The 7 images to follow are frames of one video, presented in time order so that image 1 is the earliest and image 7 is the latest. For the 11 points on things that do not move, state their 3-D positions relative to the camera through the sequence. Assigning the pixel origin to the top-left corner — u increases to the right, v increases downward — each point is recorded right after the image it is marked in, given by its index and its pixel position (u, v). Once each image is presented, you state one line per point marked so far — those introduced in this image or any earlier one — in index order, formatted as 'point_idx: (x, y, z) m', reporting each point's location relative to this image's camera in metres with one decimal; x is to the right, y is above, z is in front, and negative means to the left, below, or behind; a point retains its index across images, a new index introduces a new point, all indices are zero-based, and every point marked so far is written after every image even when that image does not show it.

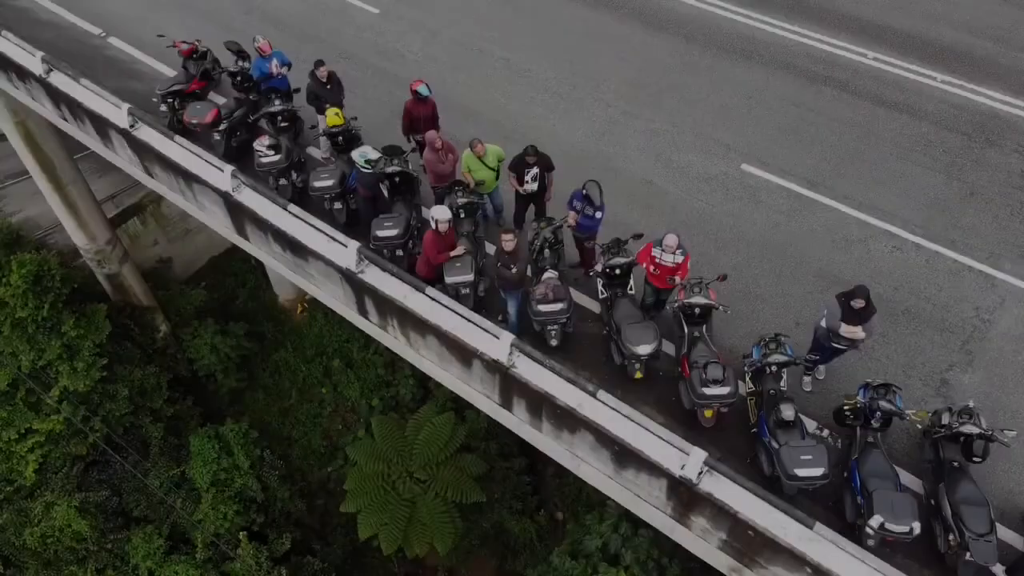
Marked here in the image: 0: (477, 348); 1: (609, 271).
0: (-0.3, -0.5, +6.7) m
1: (+0.8, +0.1, +6.7) m
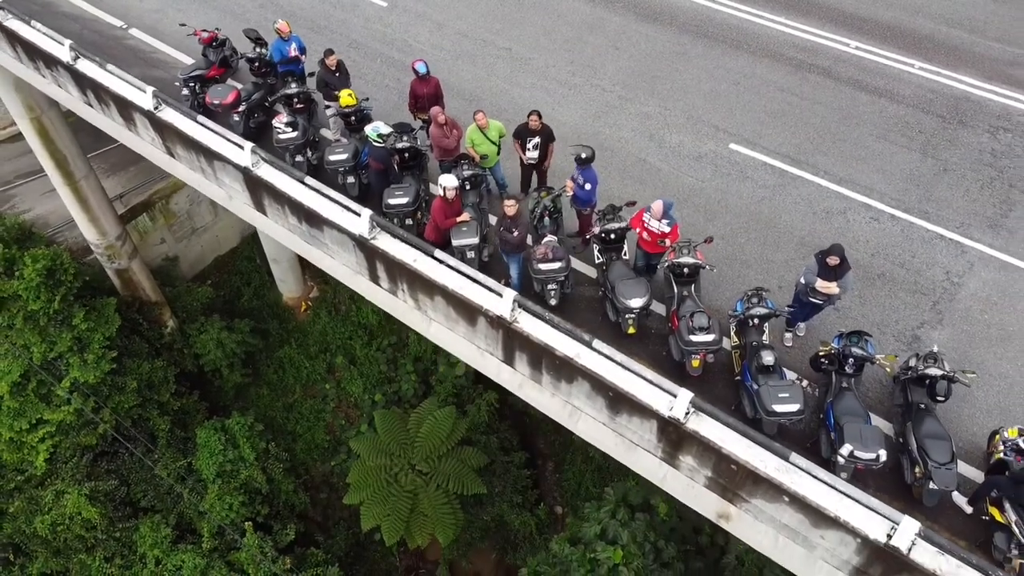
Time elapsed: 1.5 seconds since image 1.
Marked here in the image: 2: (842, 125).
0: (-0.3, -0.2, +7.2) m
1: (+0.9, +0.4, +7.3) m
2: (+3.7, +1.9, +9.3) m
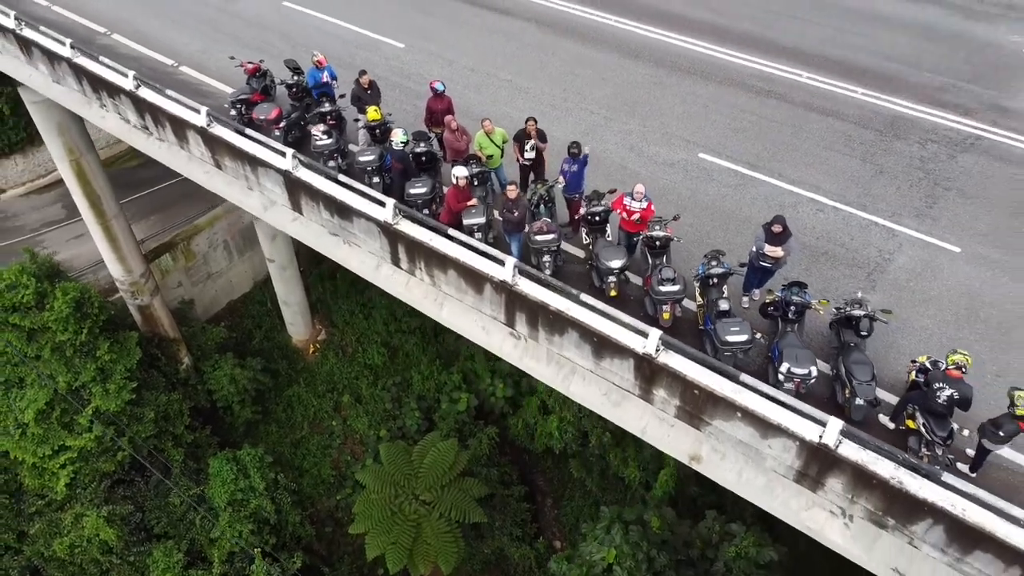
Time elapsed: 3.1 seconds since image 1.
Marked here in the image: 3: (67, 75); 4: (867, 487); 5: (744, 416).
0: (-0.3, +0.1, +8.7) m
1: (+0.9, +0.8, +8.7) m
2: (+3.8, +2.0, +10.9) m
3: (-7.3, +3.5, +13.3) m
4: (+3.0, -1.7, +6.9) m
5: (+2.1, -1.1, +7.3) m
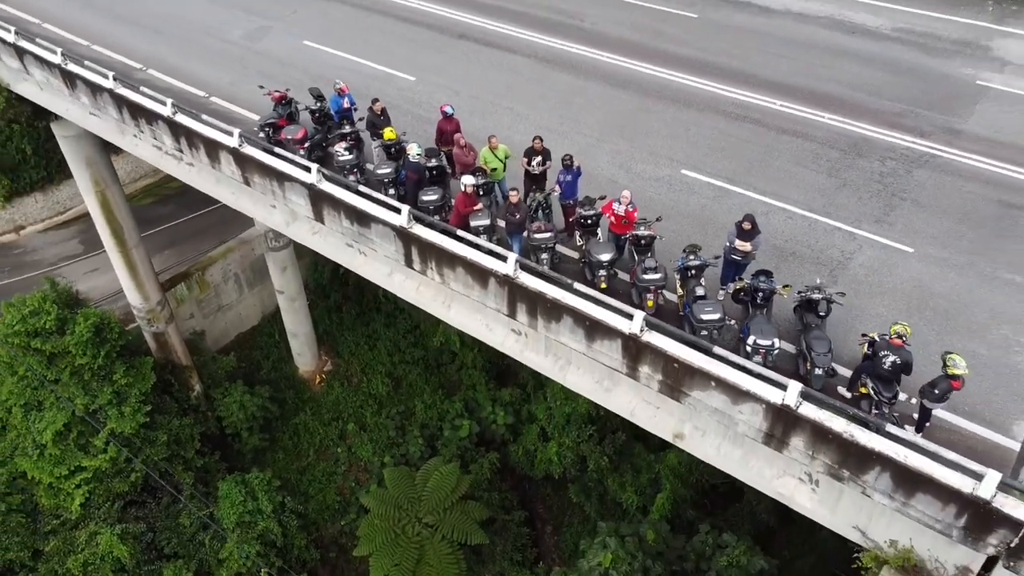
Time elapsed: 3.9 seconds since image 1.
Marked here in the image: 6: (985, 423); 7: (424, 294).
0: (-0.2, +0.2, +9.8) m
1: (+0.9, +0.8, +9.9) m
2: (+3.8, +2.0, +12.1) m
3: (-7.2, +3.3, +14.6) m
4: (+3.0, -1.5, +7.9) m
5: (+2.1, -1.0, +8.4) m
6: (+4.8, -1.4, +8.2) m
7: (-1.3, -0.1, +11.7) m
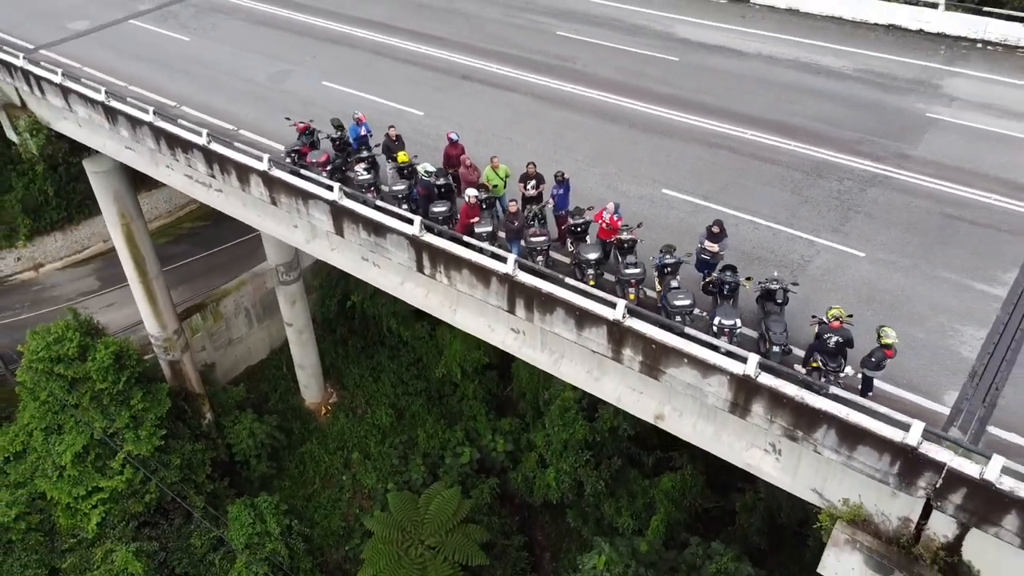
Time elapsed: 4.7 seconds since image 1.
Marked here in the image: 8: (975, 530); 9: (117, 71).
0: (-0.3, +0.3, +11.2) m
1: (+0.9, +0.9, +11.3) m
2: (+3.8, +1.8, +13.6) m
3: (-7.3, +3.0, +16.1) m
4: (+3.0, -1.3, +9.2) m
5: (+2.1, -0.8, +9.7) m
6: (+4.8, -1.2, +9.5) m
7: (-1.3, -0.2, +13.0) m
8: (+4.9, -2.6, +8.6) m
9: (-9.1, +5.0, +18.8) m
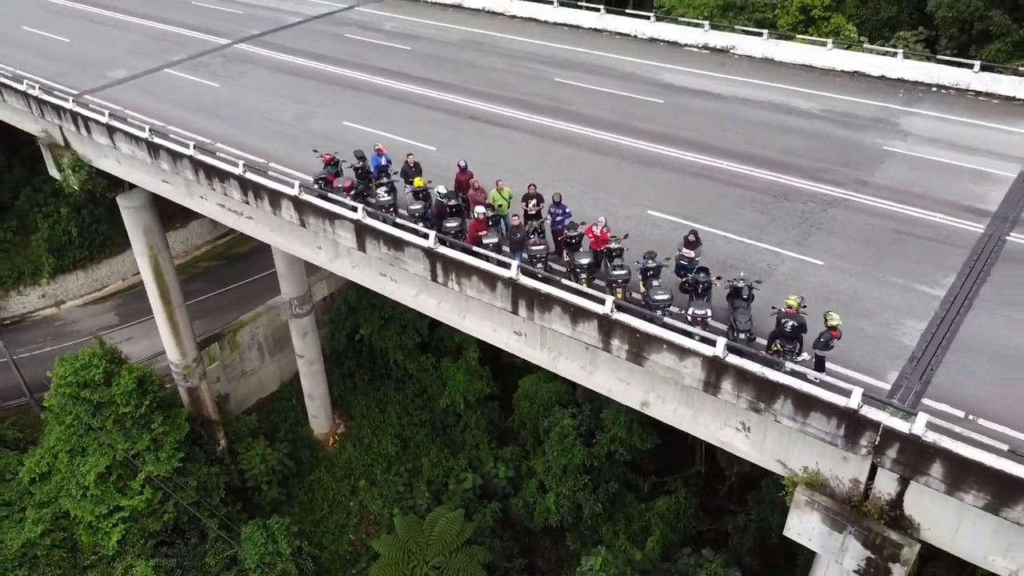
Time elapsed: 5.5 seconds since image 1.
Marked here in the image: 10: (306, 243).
0: (-0.2, +0.2, +12.8) m
1: (+0.9, +0.8, +13.0) m
2: (+3.8, +1.6, +15.4) m
3: (-7.2, +2.6, +18.0) m
4: (+3.1, -1.2, +10.7) m
5: (+2.2, -0.8, +11.3) m
6: (+4.8, -1.1, +11.1) m
7: (-1.2, -0.4, +14.7) m
8: (+5.0, -2.4, +10.1) m
9: (-9.0, +4.4, +20.8) m
10: (-4.2, +0.9, +16.6) m
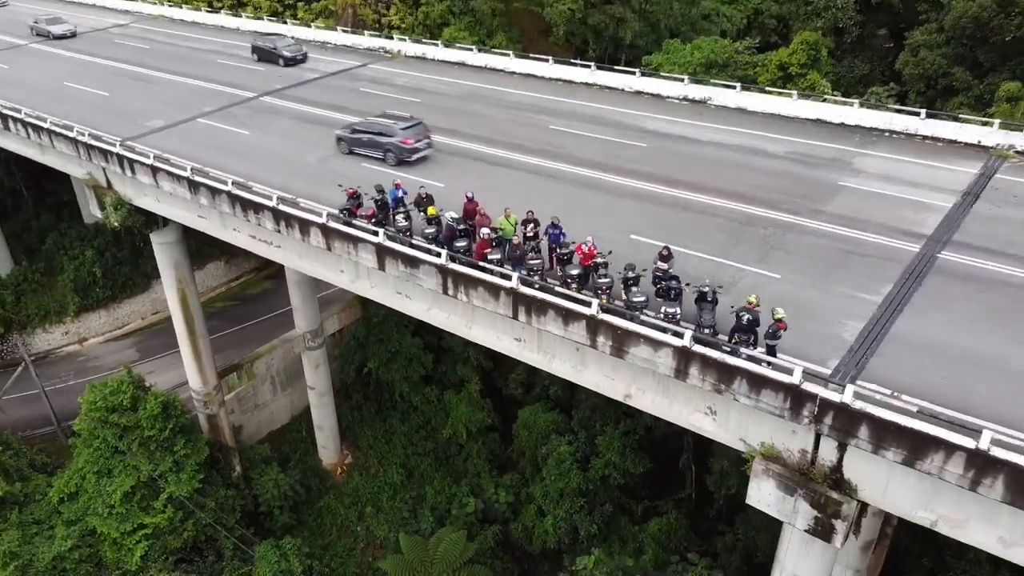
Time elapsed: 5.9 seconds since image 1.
0: (-0.2, +0.1, +15.0) m
1: (+0.9, +0.6, +15.2) m
2: (+3.8, +1.3, +17.7) m
3: (-7.2, +2.1, +20.3) m
4: (+3.1, -1.2, +12.8) m
5: (+2.2, -0.8, +13.4) m
6: (+4.8, -1.2, +13.2) m
7: (-1.2, -0.6, +16.8) m
8: (+5.0, -2.4, +12.1) m
9: (-9.0, +3.7, +23.2) m
10: (-4.2, +0.5, +18.8) m
